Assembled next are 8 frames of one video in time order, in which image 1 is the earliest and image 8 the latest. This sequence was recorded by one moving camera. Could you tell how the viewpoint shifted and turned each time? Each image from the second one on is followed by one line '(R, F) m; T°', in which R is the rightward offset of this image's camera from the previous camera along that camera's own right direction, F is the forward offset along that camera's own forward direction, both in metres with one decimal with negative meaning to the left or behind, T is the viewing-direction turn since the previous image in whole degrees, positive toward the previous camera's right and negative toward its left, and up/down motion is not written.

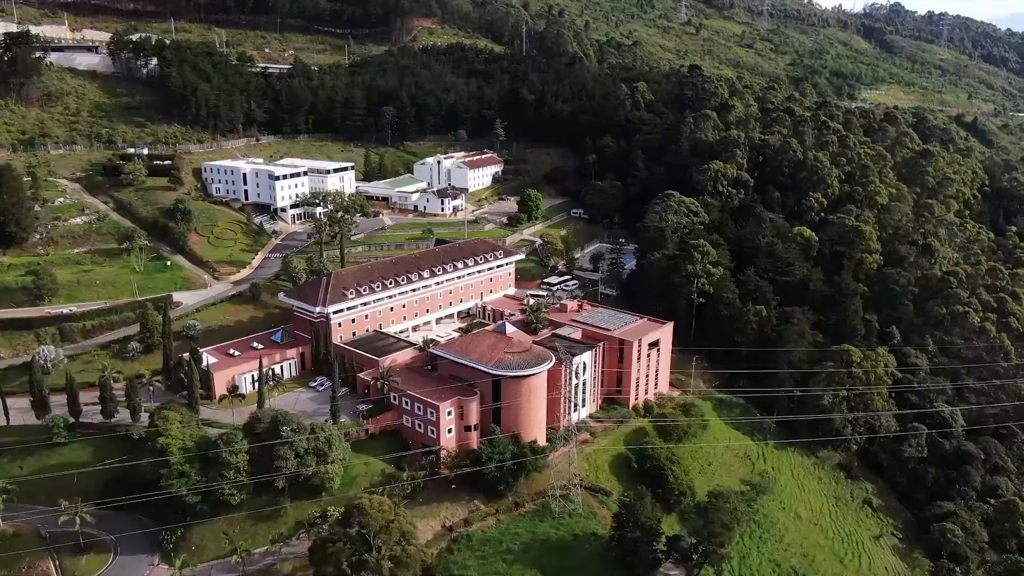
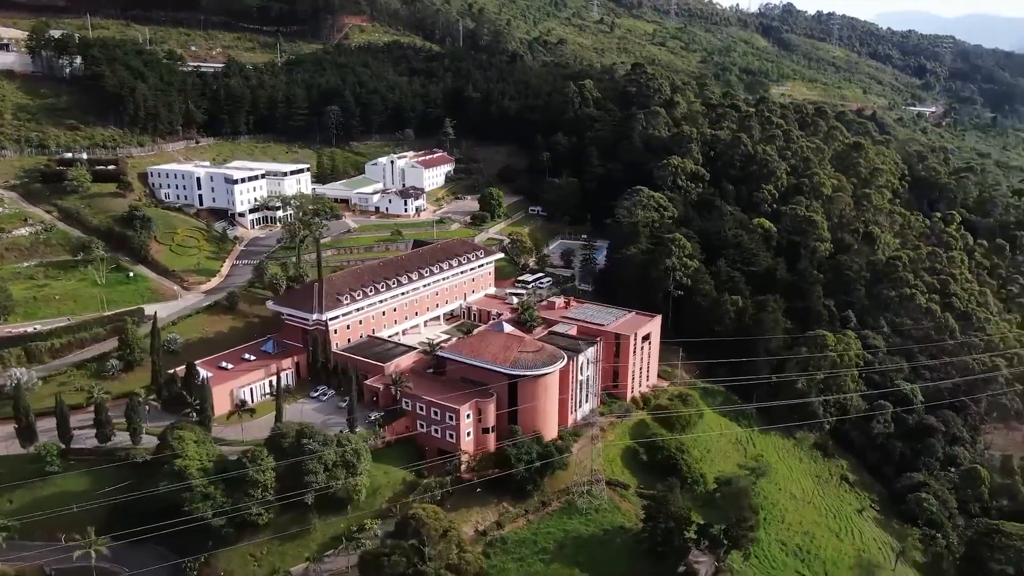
(-5.5, +0.6) m; +7°
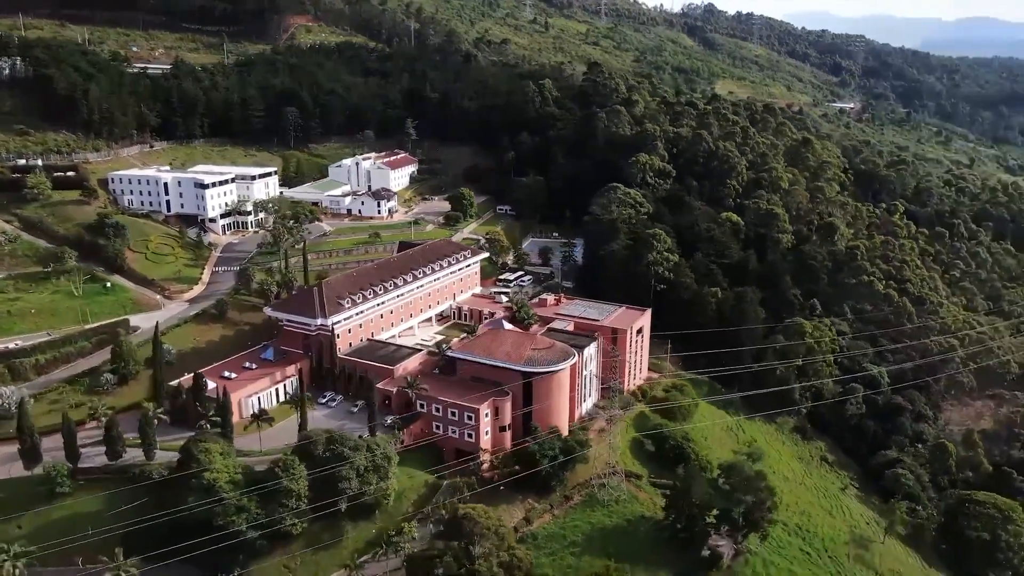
(-4.4, -0.1) m; +5°
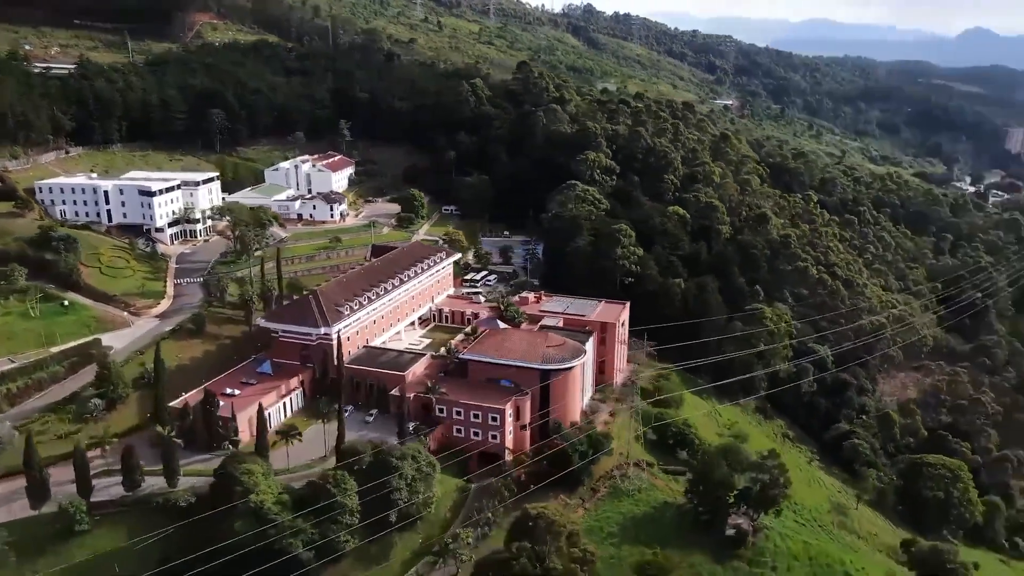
(-6.9, +0.5) m; +9°
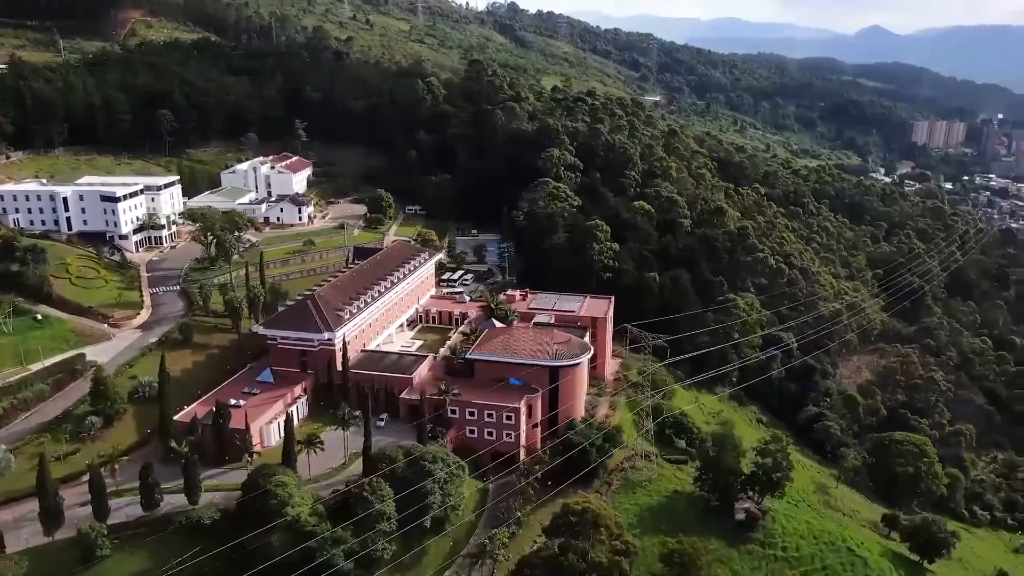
(-4.3, +0.2) m; +6°
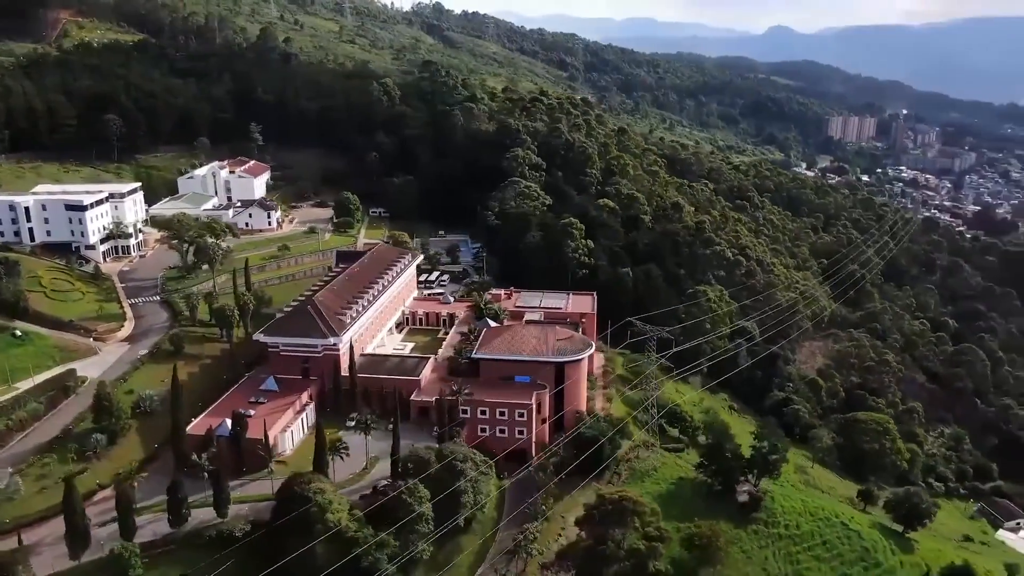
(-4.1, -0.2) m; +5°
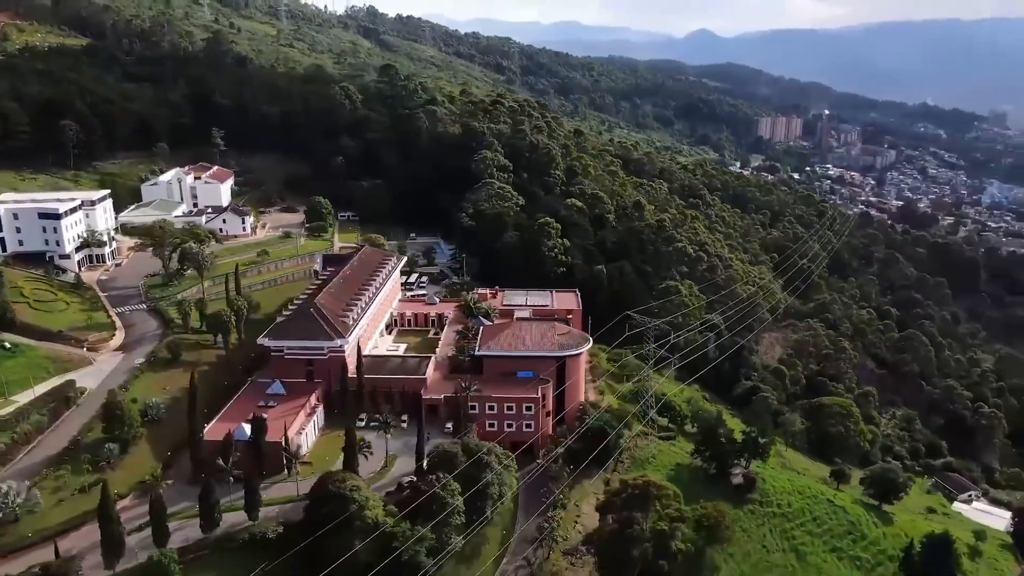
(-3.6, -0.8) m; +5°
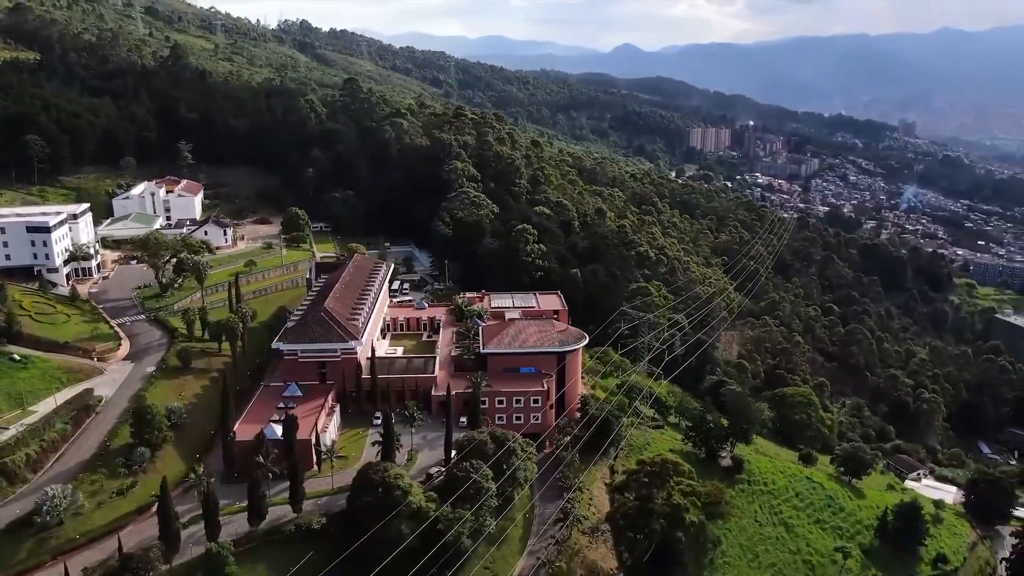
(-3.9, -2.1) m; +5°
